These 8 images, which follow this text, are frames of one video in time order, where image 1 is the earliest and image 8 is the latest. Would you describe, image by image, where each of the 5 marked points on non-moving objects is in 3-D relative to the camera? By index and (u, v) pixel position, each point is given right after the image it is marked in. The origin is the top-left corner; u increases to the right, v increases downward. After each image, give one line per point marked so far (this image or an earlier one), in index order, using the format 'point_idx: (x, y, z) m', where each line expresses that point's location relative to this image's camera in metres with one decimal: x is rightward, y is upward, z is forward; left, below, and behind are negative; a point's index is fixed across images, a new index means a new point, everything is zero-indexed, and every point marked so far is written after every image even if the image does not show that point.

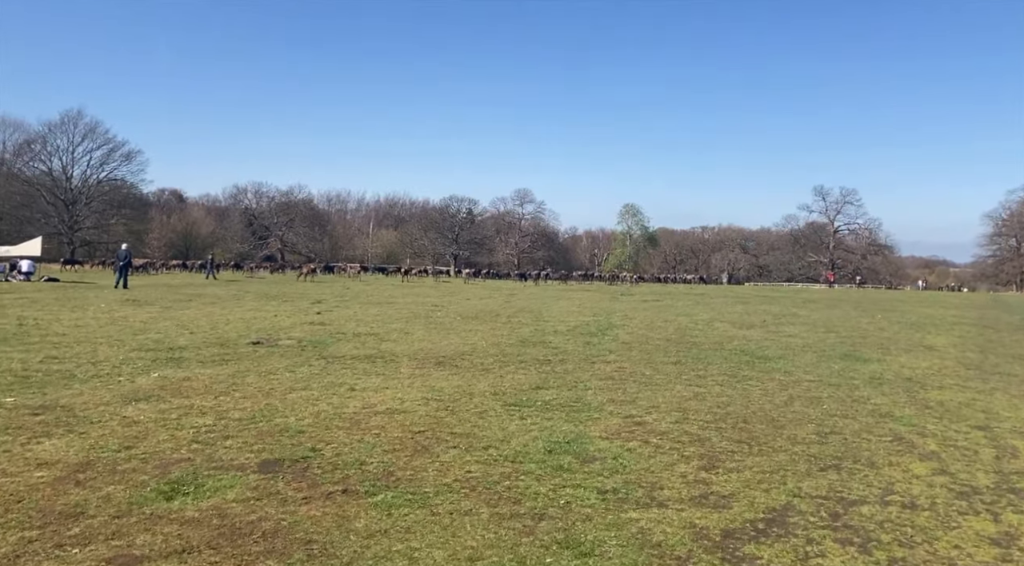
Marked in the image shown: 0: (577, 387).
0: (+1.0, -1.6, +12.0) m
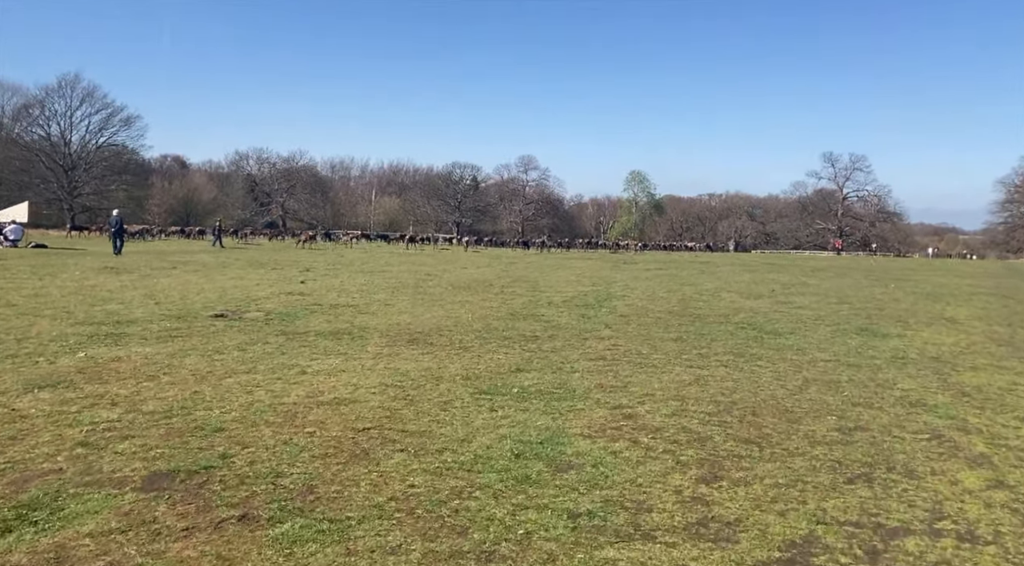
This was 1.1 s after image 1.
0: (+0.7, -1.1, +10.6) m
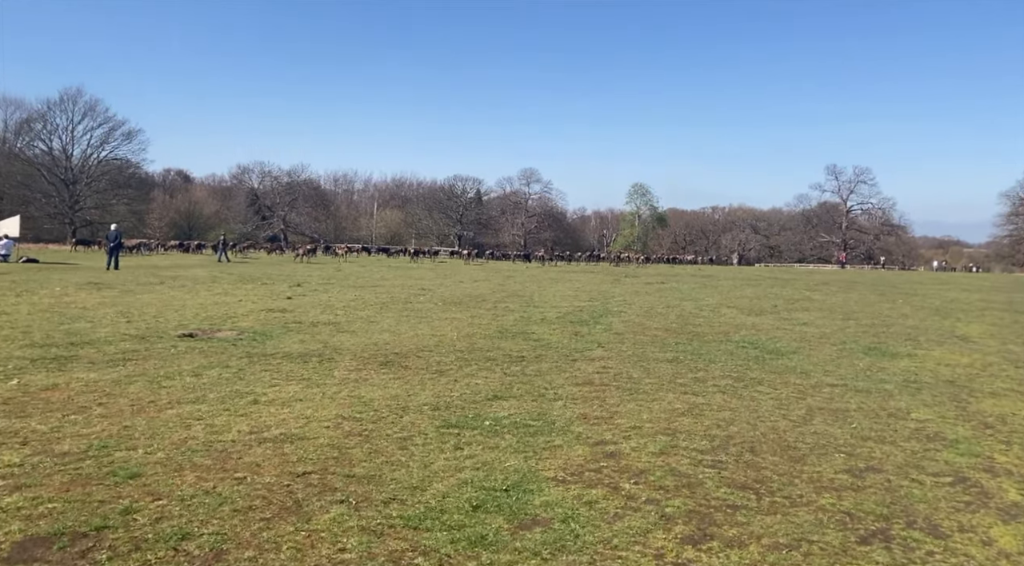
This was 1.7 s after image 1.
0: (+0.4, -1.4, +9.7) m
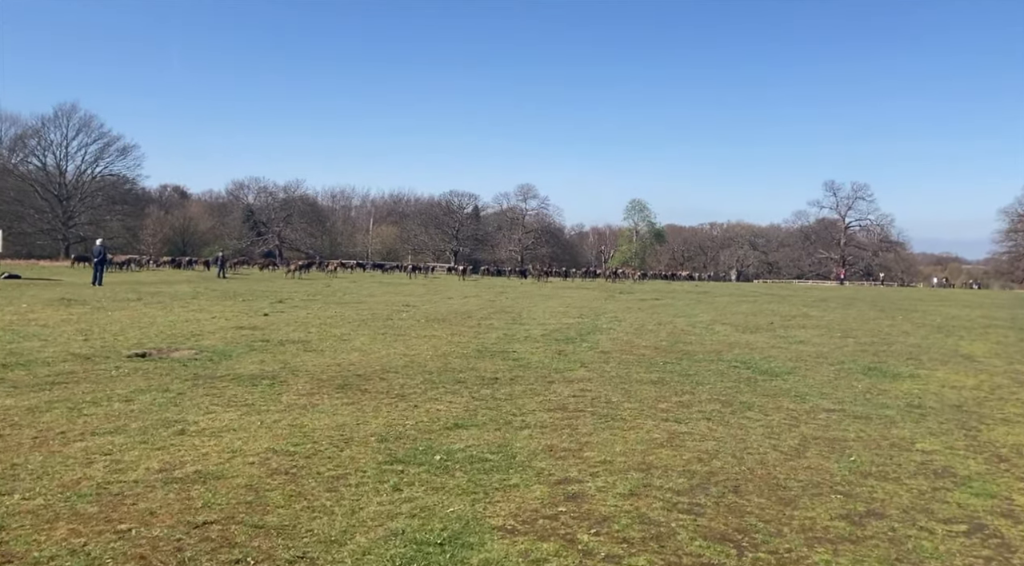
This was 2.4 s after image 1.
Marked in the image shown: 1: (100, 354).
0: (0.0, -1.6, +8.7) m
1: (-6.9, -1.2, +13.4) m
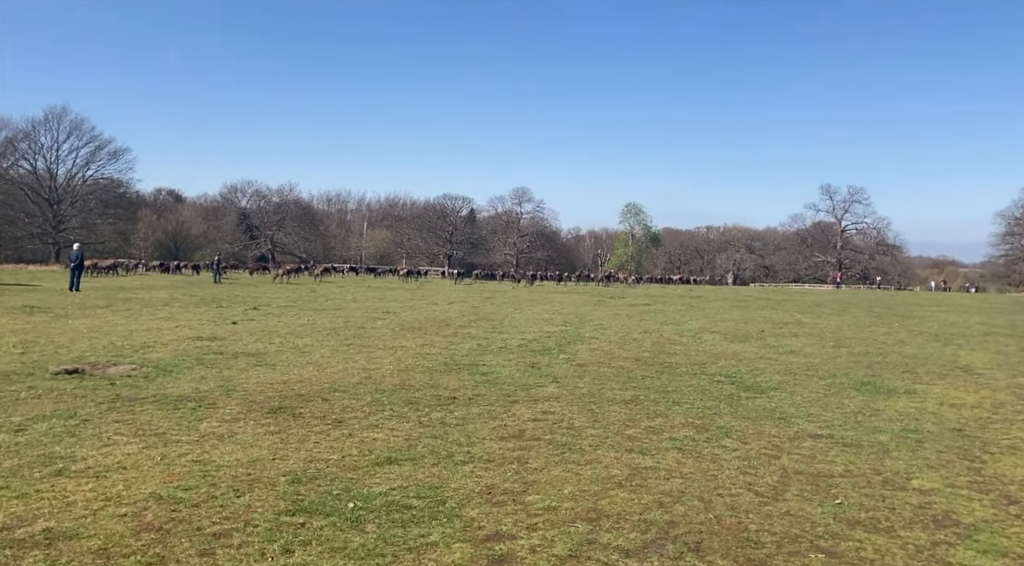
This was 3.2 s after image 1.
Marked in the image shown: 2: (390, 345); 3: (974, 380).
0: (-0.6, -1.7, +7.7) m
1: (-7.5, -1.3, +12.4) m
2: (-2.8, -1.4, +18.1) m
3: (+8.9, -1.9, +15.5) m
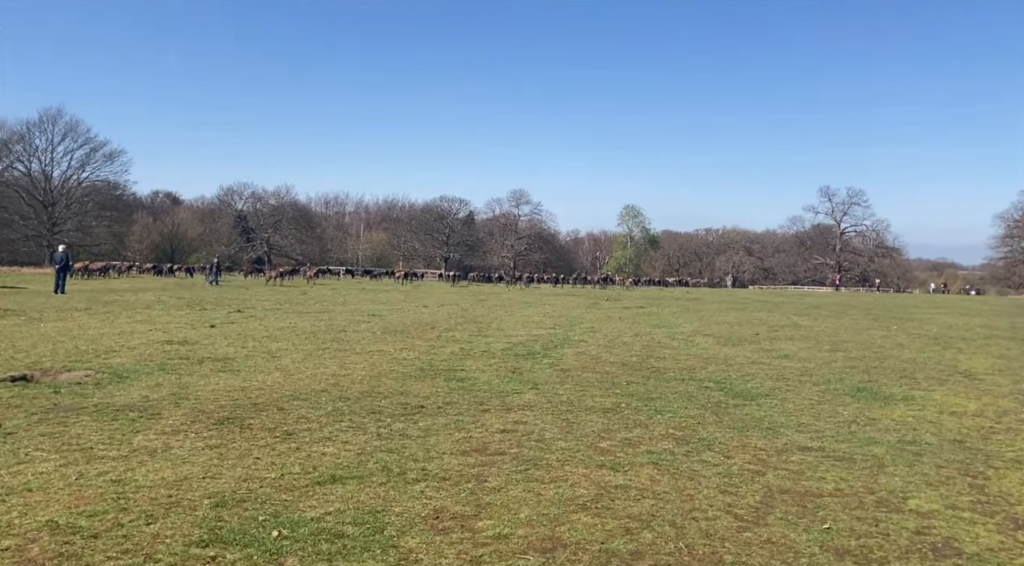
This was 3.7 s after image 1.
0: (-0.9, -1.7, +7.0) m
1: (-7.8, -1.4, +11.7) m
2: (-3.1, -1.4, +17.4) m
3: (+8.5, -1.9, +14.8) m
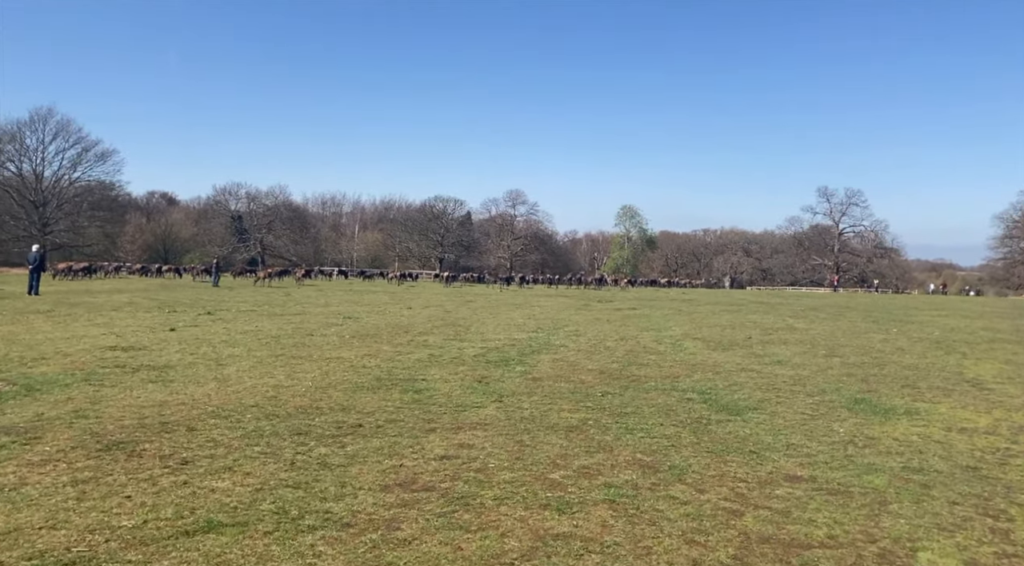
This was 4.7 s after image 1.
0: (-1.5, -1.7, +5.7) m
1: (-8.4, -1.4, +10.4) m
2: (-3.7, -1.5, +16.2) m
3: (+8.0, -1.9, +13.6) m
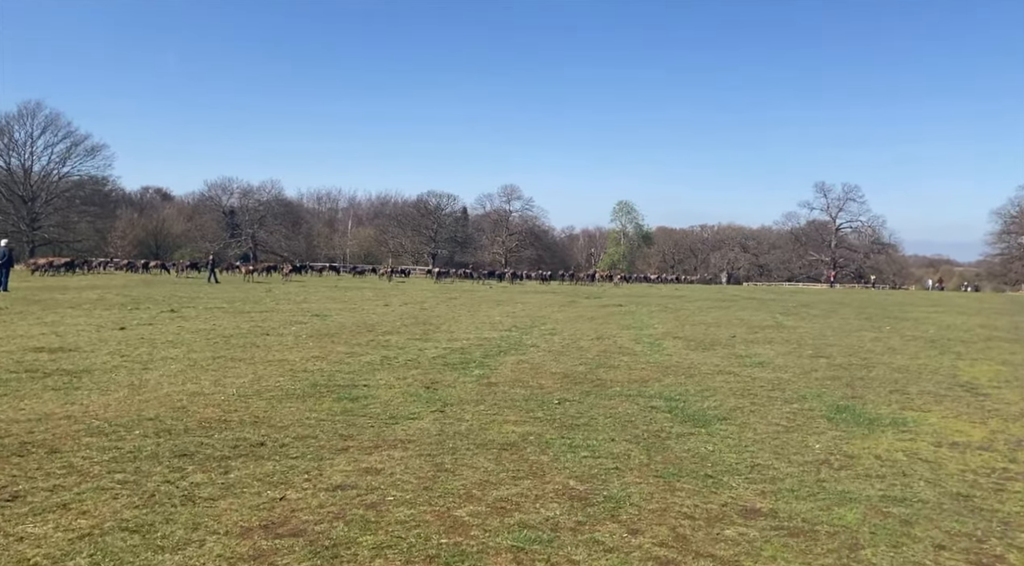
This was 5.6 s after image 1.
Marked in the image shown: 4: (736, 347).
0: (-2.3, -1.7, +4.5) m
1: (-9.2, -1.3, +9.2) m
2: (-4.5, -1.4, +15.0) m
3: (+7.2, -1.8, +12.4) m
4: (+5.6, -1.6, +20.1) m
